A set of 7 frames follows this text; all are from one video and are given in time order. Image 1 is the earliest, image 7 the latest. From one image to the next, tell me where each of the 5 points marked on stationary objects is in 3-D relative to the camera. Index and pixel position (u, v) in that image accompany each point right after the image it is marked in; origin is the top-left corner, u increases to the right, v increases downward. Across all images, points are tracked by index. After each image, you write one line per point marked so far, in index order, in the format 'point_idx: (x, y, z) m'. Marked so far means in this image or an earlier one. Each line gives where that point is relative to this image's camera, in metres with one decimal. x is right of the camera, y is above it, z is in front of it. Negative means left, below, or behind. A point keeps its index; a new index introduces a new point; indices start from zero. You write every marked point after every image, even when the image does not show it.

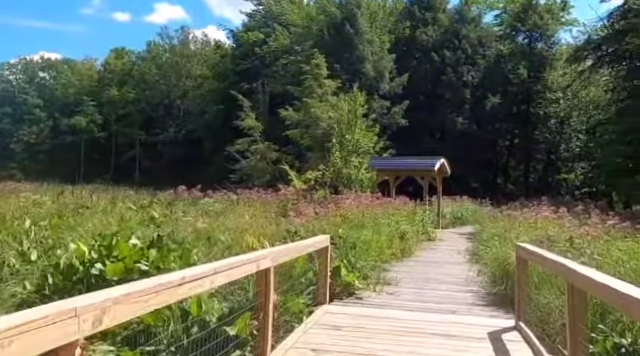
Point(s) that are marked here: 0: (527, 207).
0: (+6.0, -0.8, +14.3) m
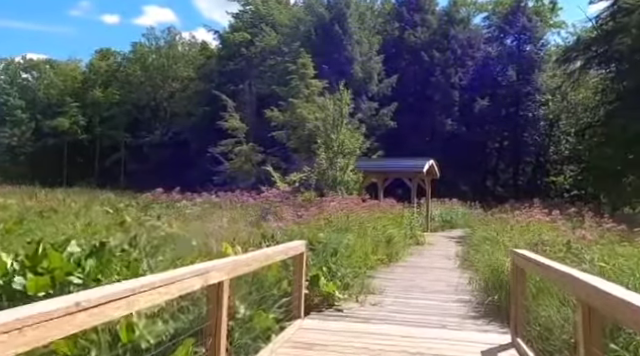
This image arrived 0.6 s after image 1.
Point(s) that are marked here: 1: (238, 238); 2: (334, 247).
0: (+5.6, -0.9, +13.8) m
1: (-1.2, -0.9, +7.2) m
2: (+0.2, -1.0, +7.1) m
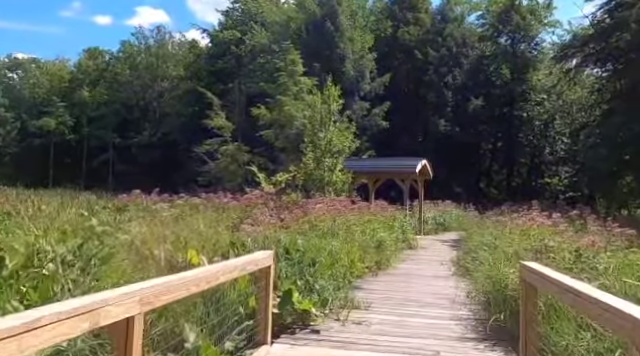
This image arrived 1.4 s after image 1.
0: (+5.2, -0.9, +13.1) m
1: (-1.5, -0.9, +6.4) m
2: (-0.1, -1.0, +6.3) m
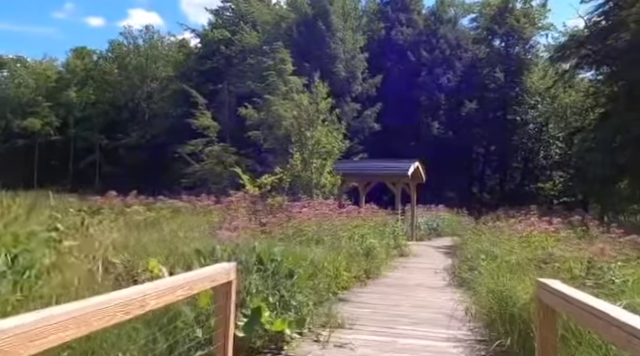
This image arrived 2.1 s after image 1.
0: (+4.9, -1.0, +12.4) m
1: (-1.7, -0.9, +5.6) m
2: (-0.3, -1.0, +5.5) m
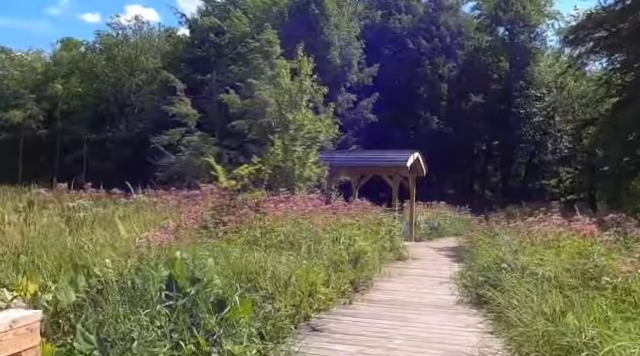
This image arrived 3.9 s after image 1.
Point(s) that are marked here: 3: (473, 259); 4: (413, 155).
0: (+4.5, -0.8, +10.5) m
1: (-2.0, -0.7, +3.7) m
2: (-0.7, -0.8, +3.6) m
3: (+2.6, -1.4, +8.4) m
4: (+2.7, +0.7, +14.6) m
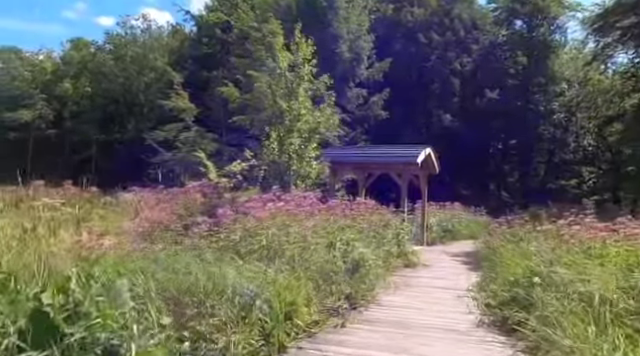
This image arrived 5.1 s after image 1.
0: (+4.5, -0.7, +9.2) m
1: (-2.3, -0.6, +2.5) m
2: (-0.9, -0.7, +2.4) m
3: (+2.5, -1.3, +7.1) m
4: (+2.8, +0.7, +13.3) m
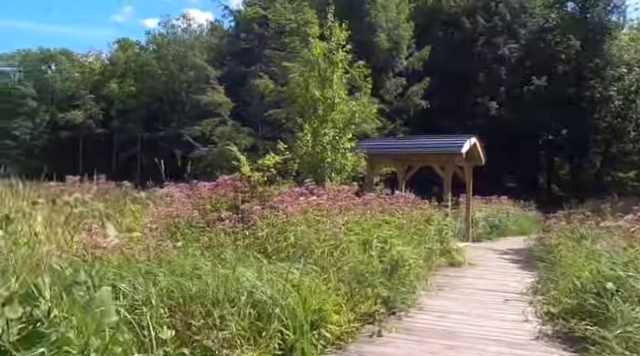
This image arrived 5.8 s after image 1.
0: (+5.1, -0.6, +8.2) m
1: (-2.2, -0.5, +2.2) m
2: (-0.8, -0.7, +1.9) m
3: (+3.0, -1.2, +6.3) m
4: (+3.8, +0.9, +12.5) m
